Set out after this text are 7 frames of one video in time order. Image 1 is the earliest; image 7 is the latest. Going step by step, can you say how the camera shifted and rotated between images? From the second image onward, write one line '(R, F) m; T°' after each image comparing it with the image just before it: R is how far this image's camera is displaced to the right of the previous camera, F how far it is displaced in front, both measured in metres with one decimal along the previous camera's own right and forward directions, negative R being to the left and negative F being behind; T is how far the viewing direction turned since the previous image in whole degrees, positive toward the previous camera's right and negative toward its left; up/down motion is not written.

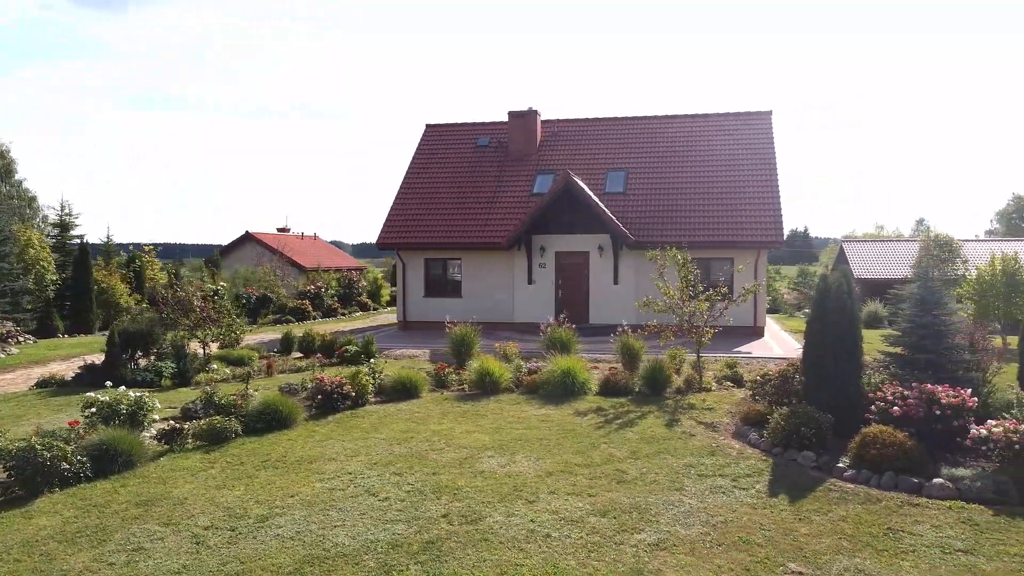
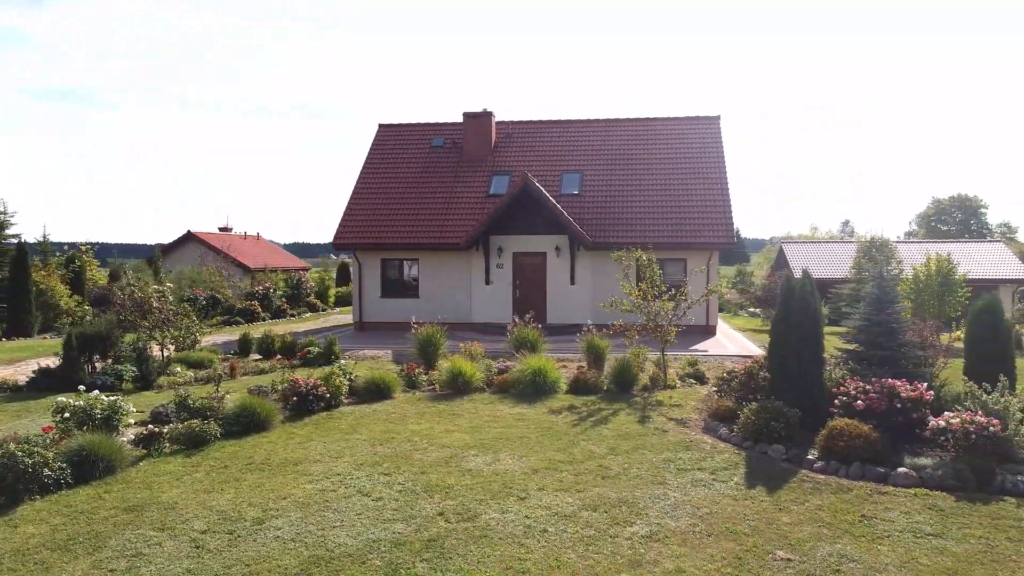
(-0.5, -0.1) m; +5°
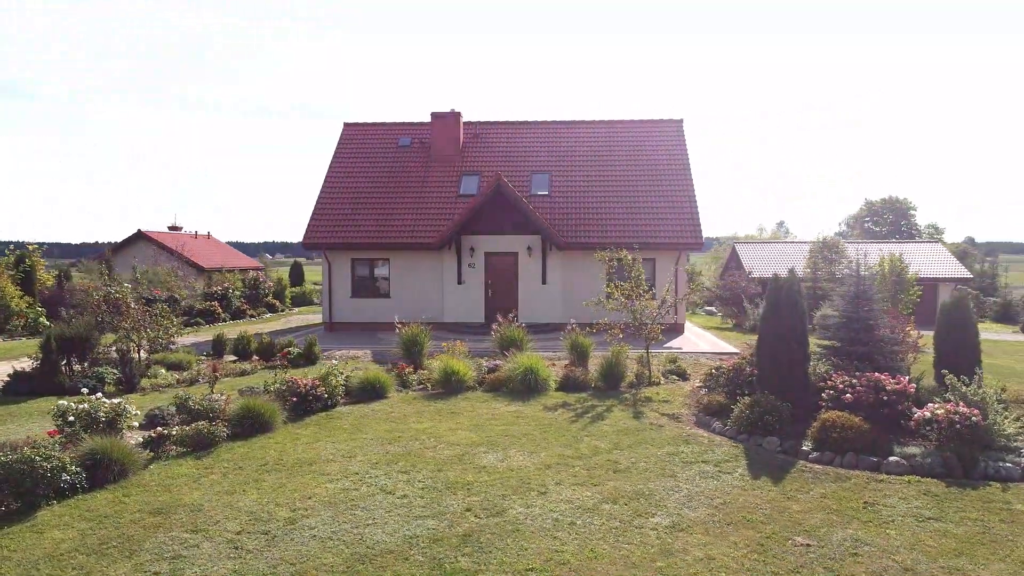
(-0.7, -0.1) m; +4°
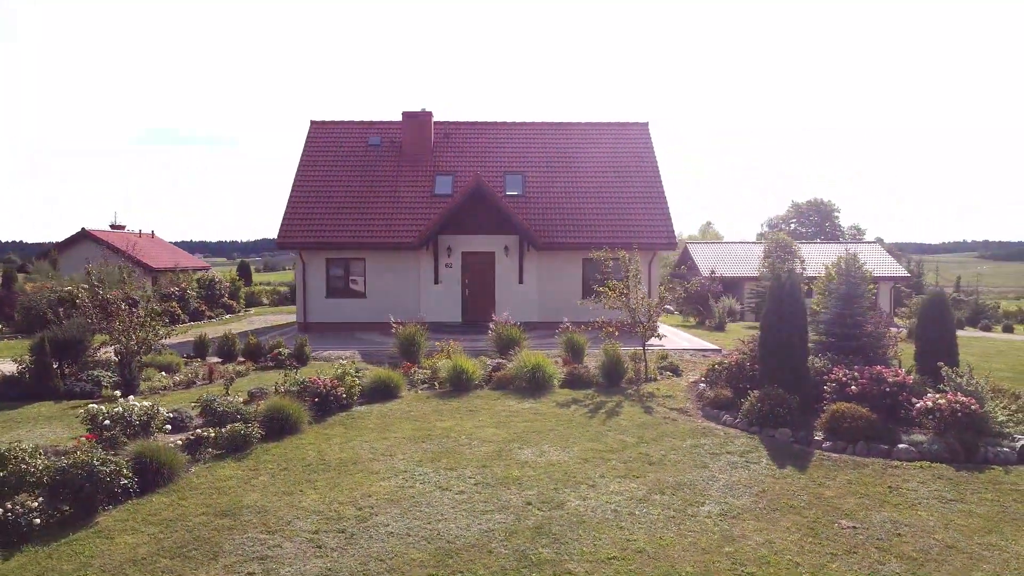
(-1.1, -0.1) m; +5°
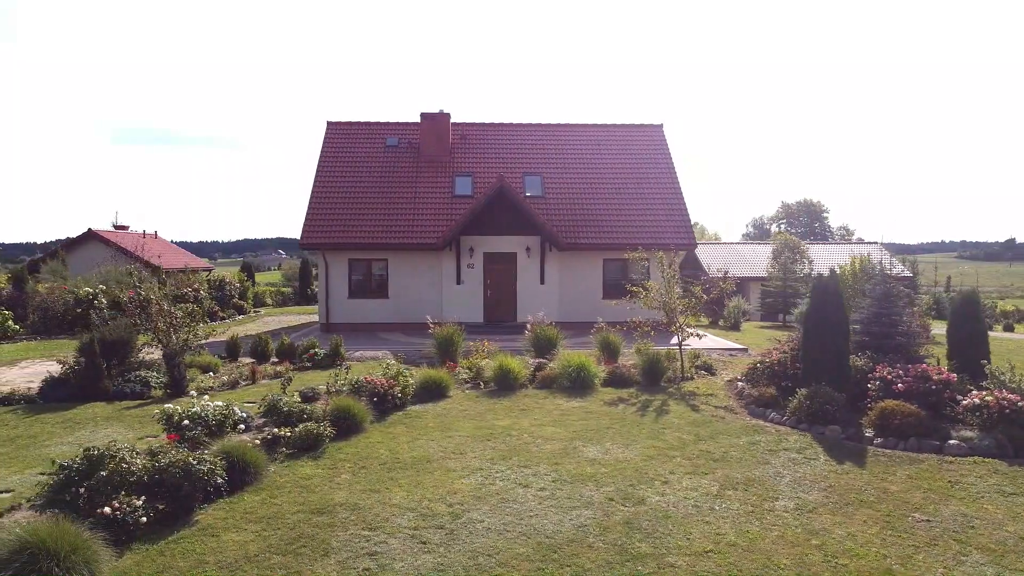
(-0.9, -0.1) m; +1°
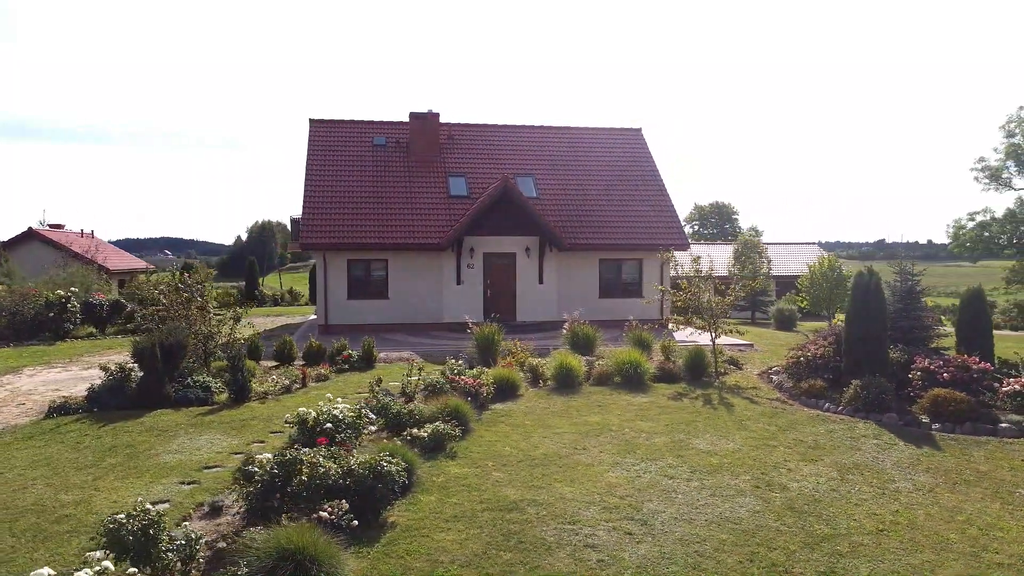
(-2.3, 0.0) m; +7°
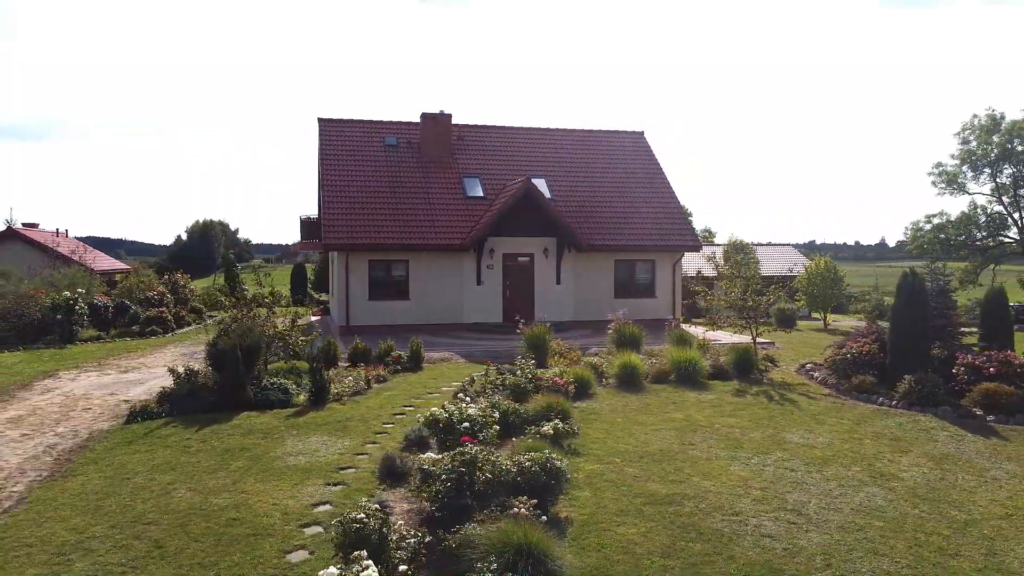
(-1.8, -0.1) m; +4°
